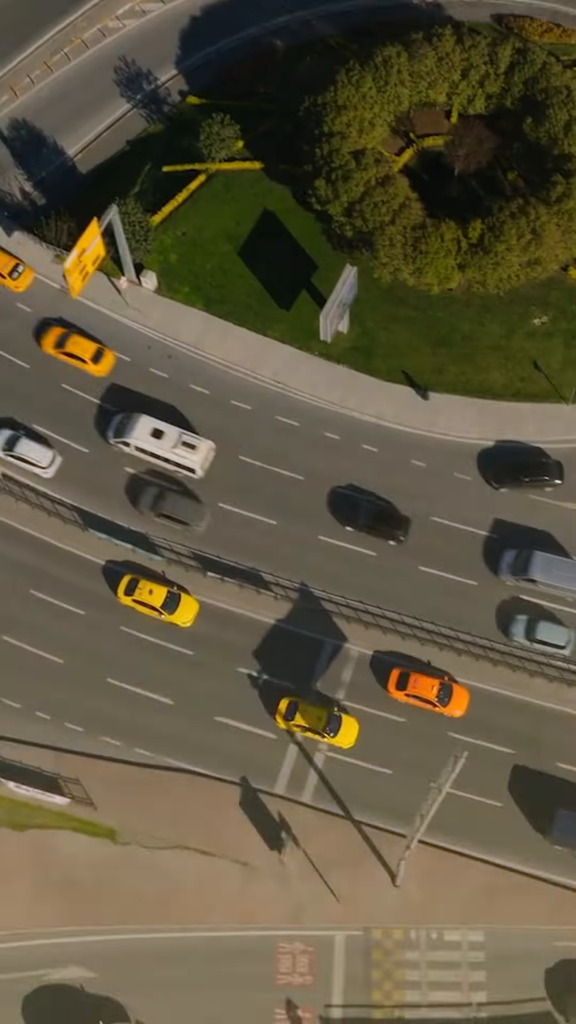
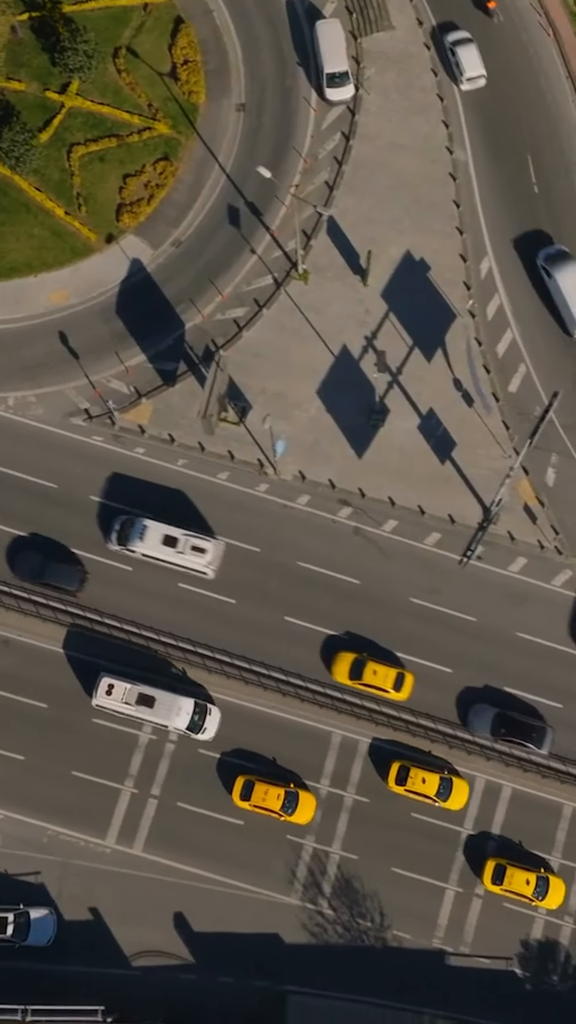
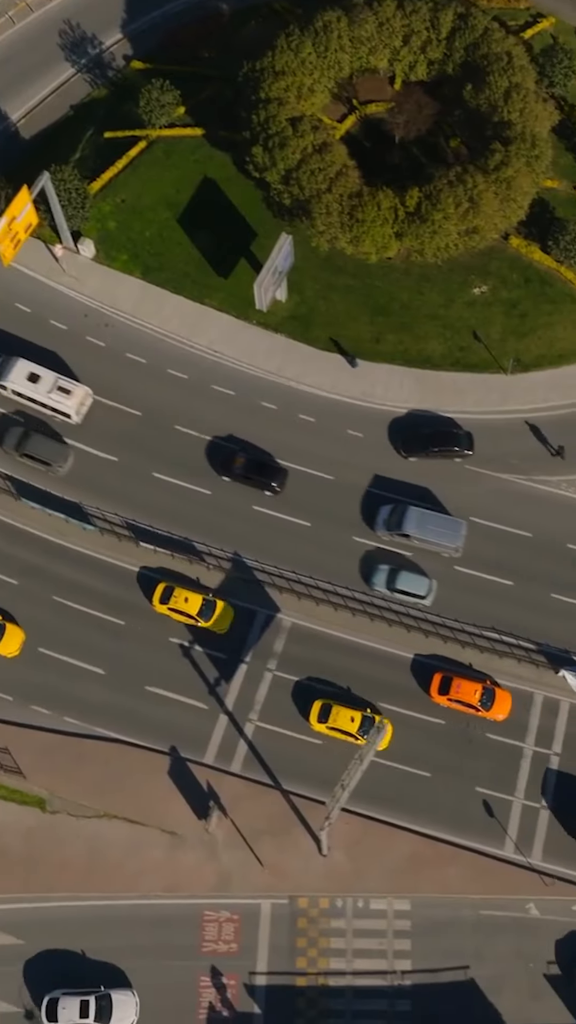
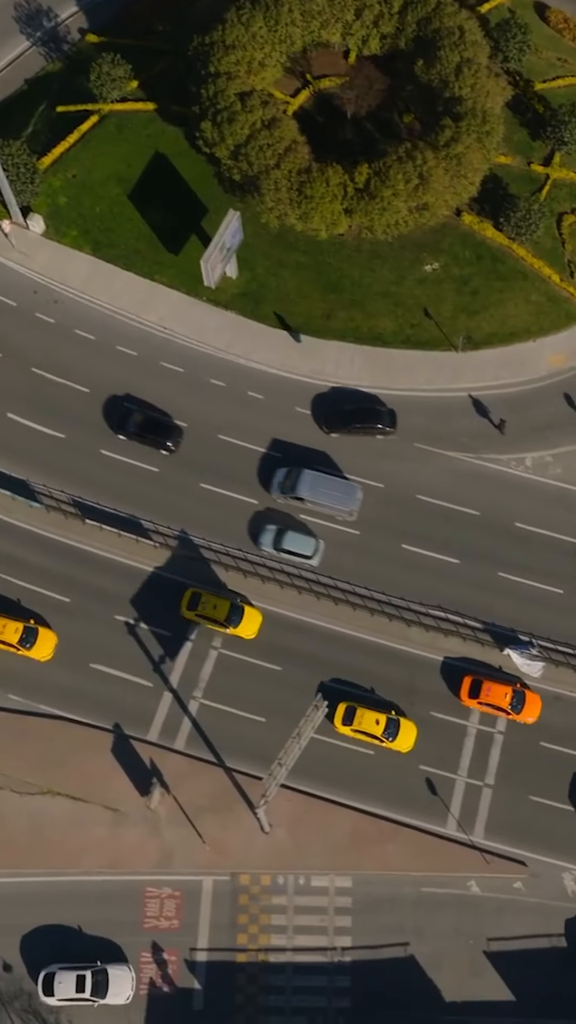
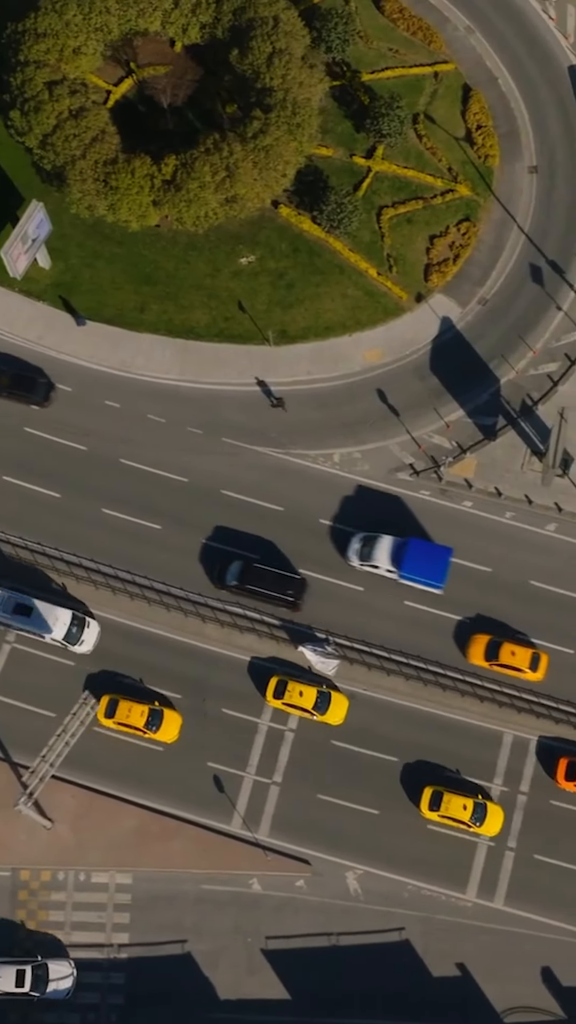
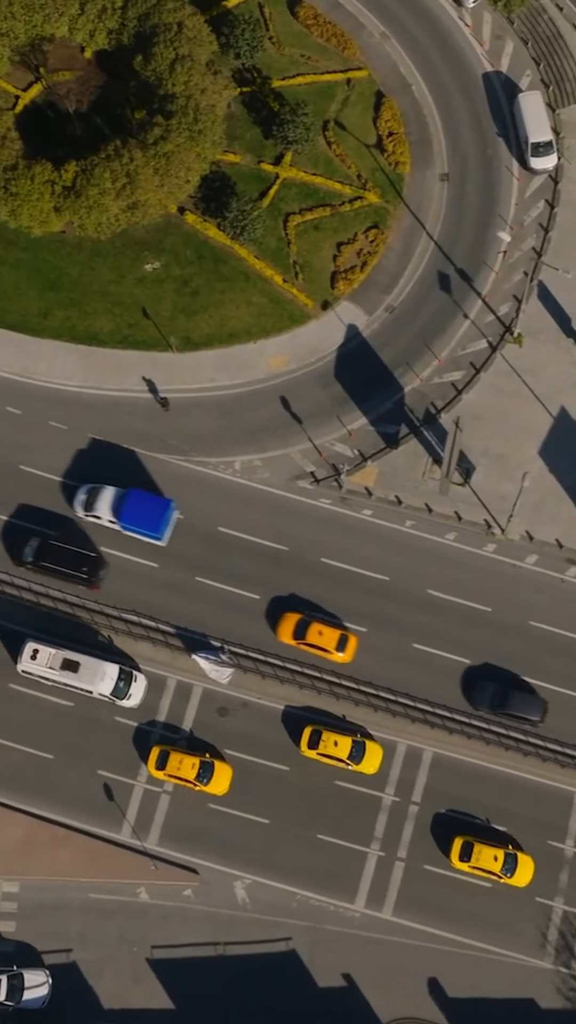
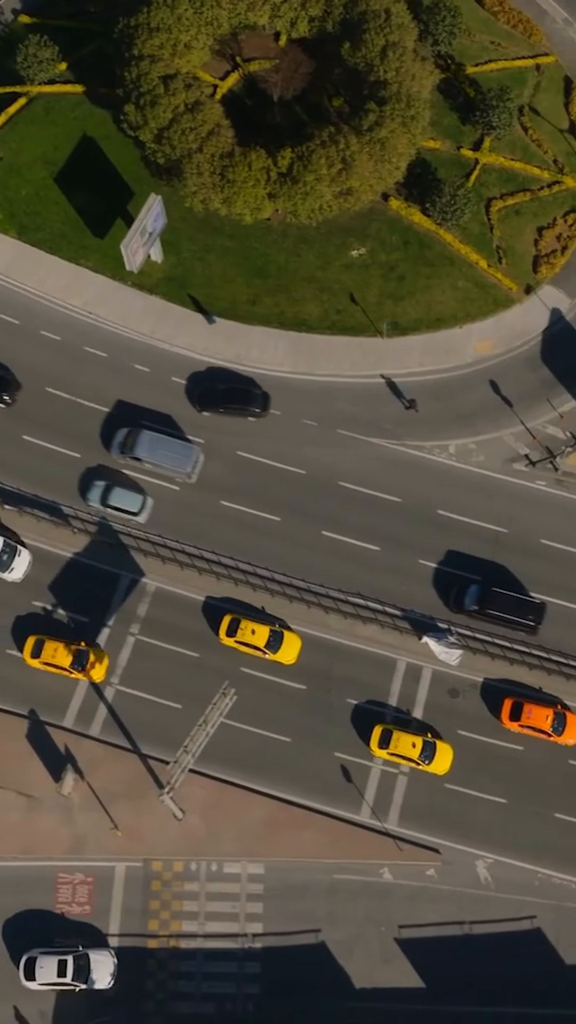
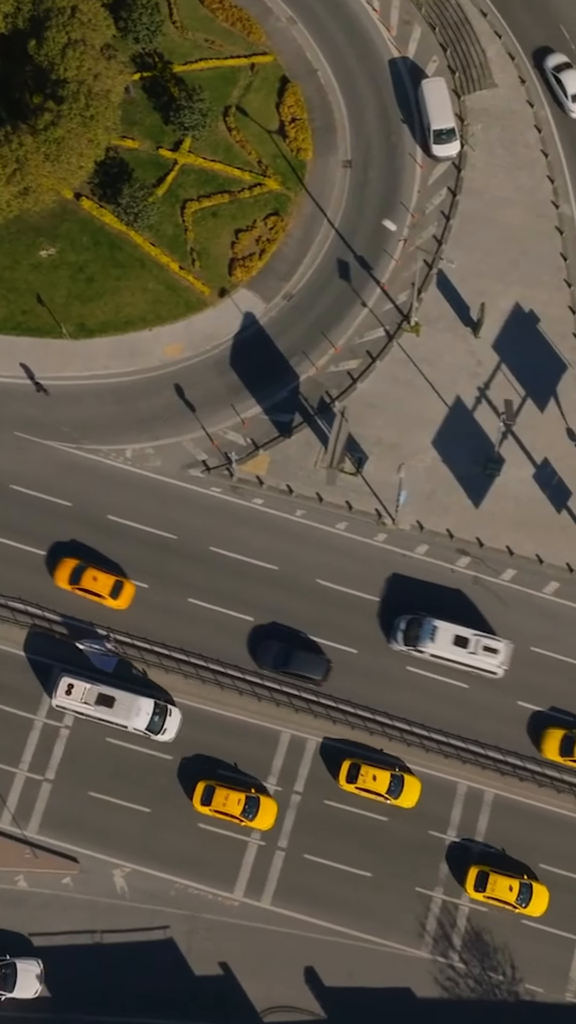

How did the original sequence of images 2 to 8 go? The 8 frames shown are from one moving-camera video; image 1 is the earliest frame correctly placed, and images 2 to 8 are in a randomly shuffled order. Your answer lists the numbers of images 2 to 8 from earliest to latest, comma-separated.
3, 4, 7, 5, 6, 8, 2
